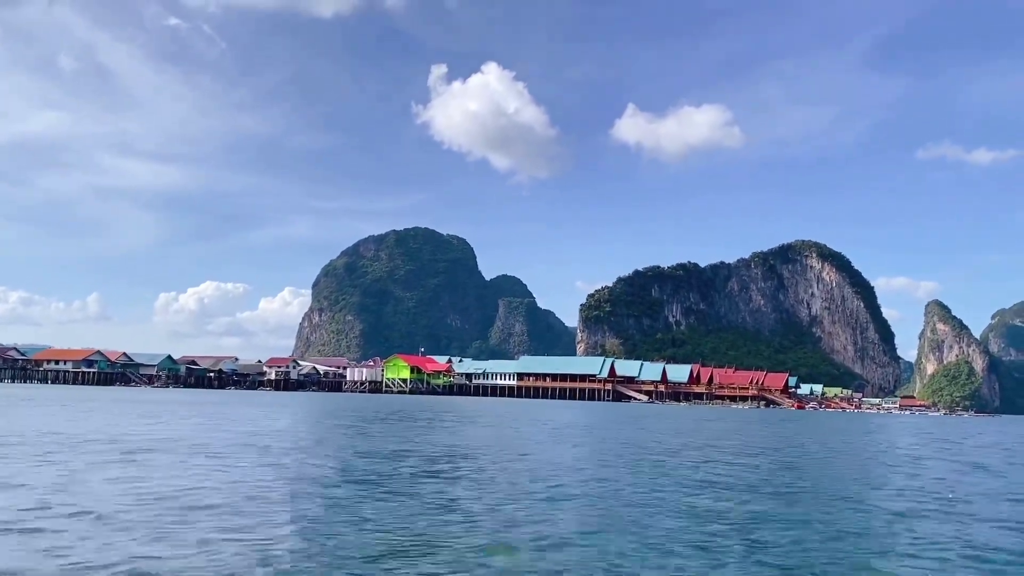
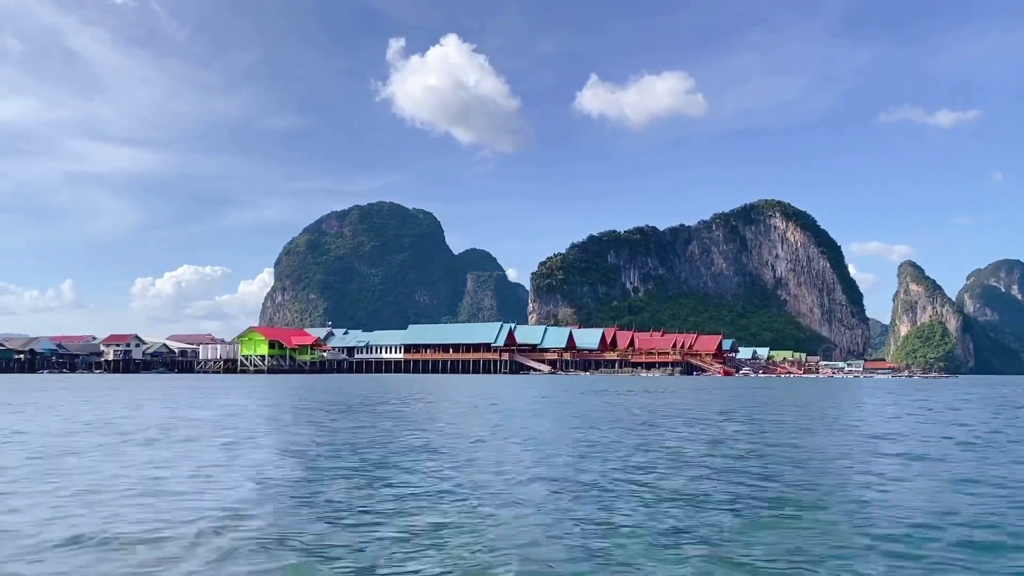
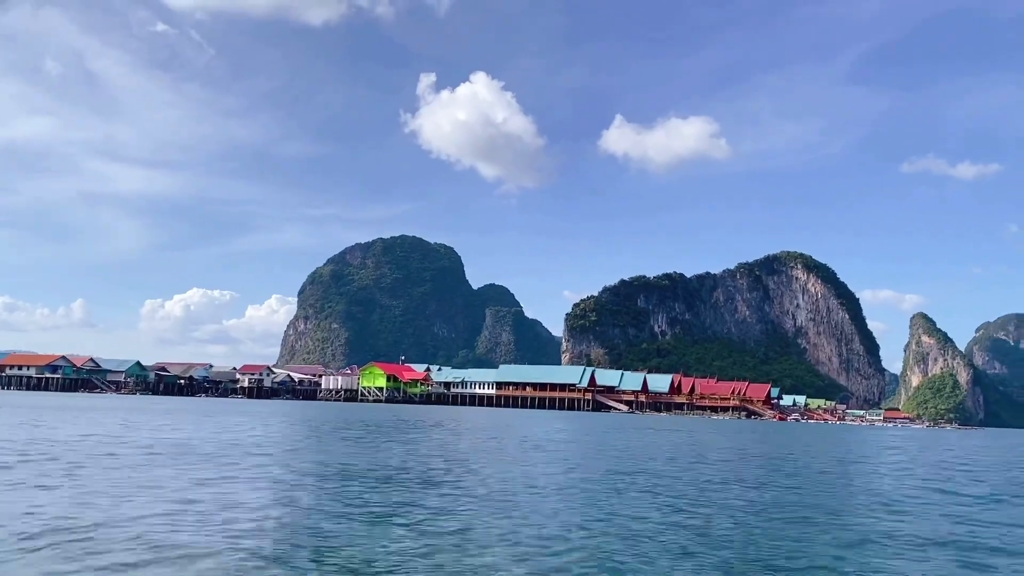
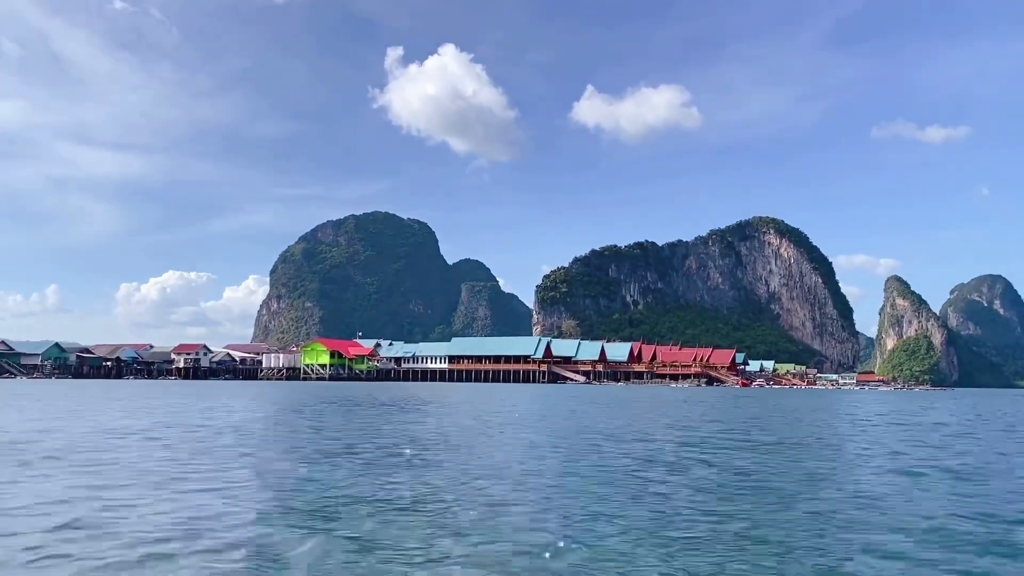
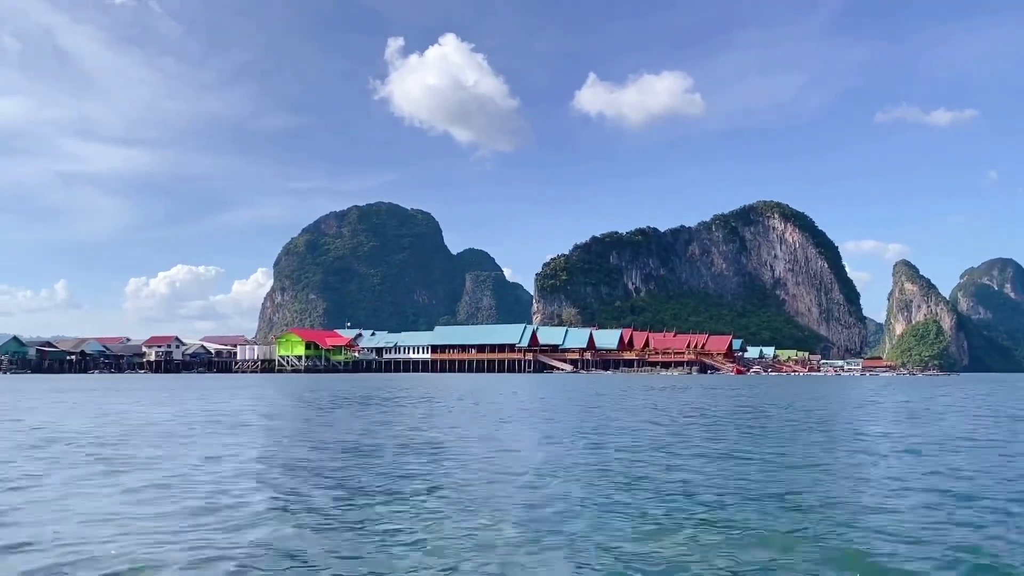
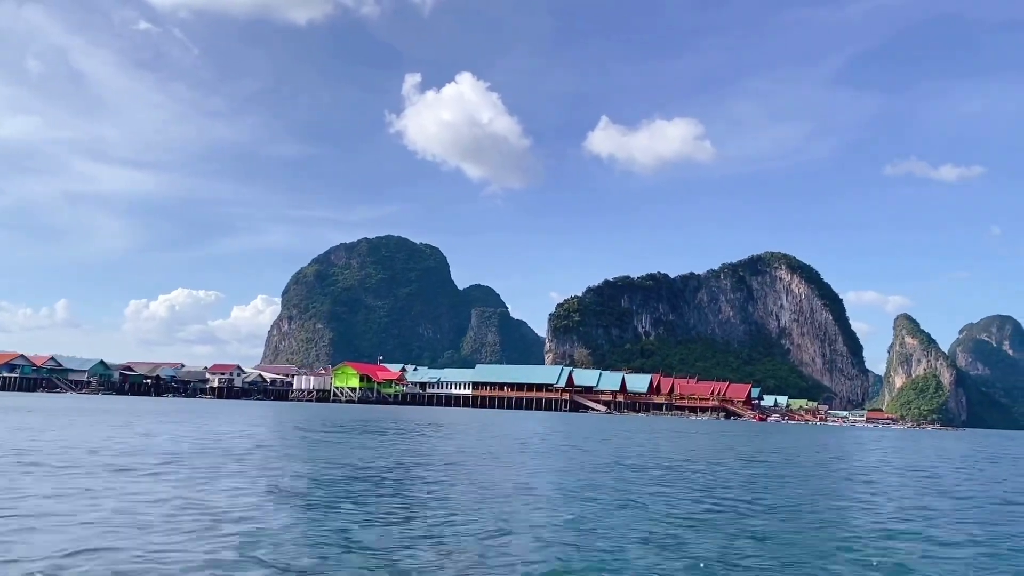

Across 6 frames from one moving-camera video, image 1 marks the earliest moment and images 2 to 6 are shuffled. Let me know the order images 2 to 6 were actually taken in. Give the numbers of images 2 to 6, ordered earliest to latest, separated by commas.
3, 6, 4, 5, 2
